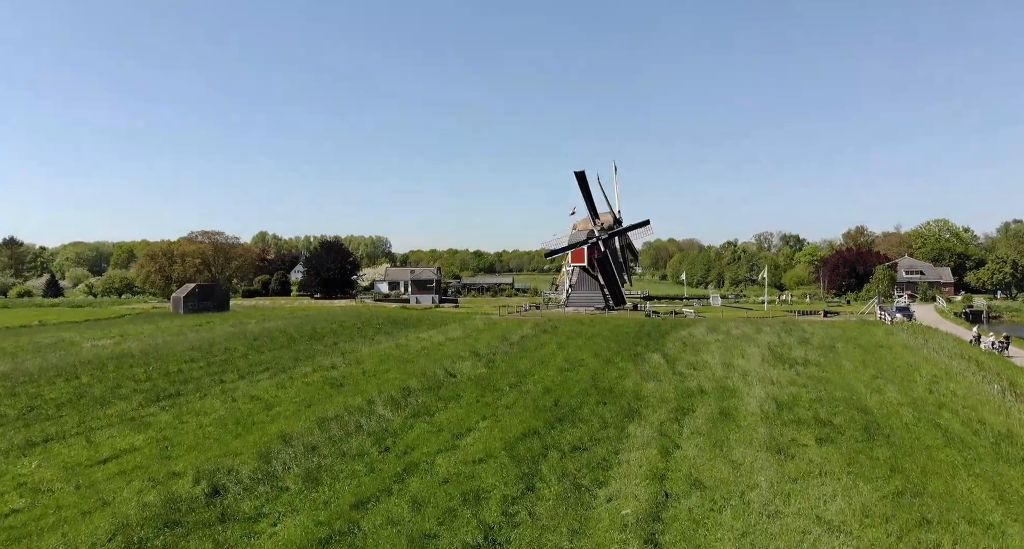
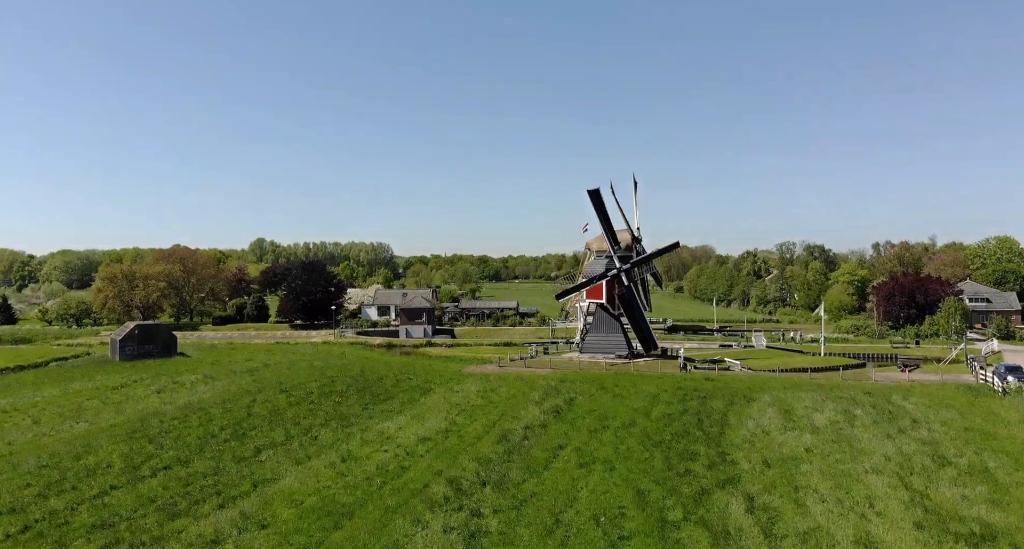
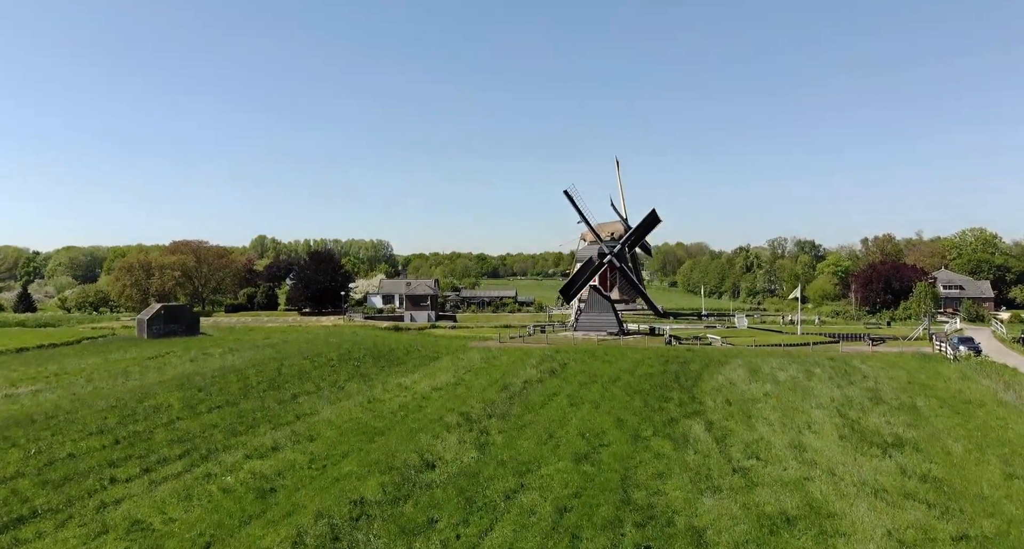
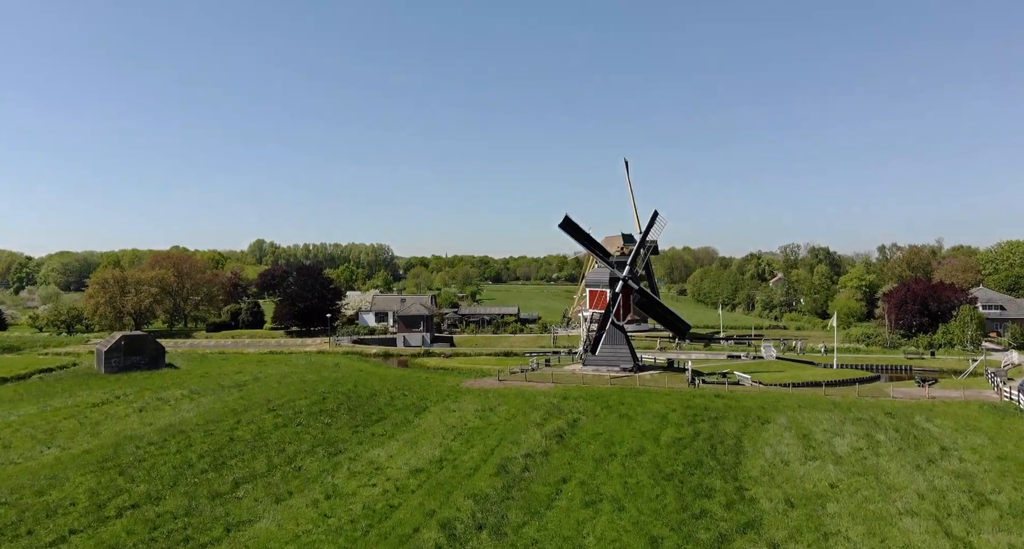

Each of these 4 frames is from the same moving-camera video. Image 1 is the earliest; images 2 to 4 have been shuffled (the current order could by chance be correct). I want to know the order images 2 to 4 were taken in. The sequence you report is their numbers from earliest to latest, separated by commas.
3, 2, 4
